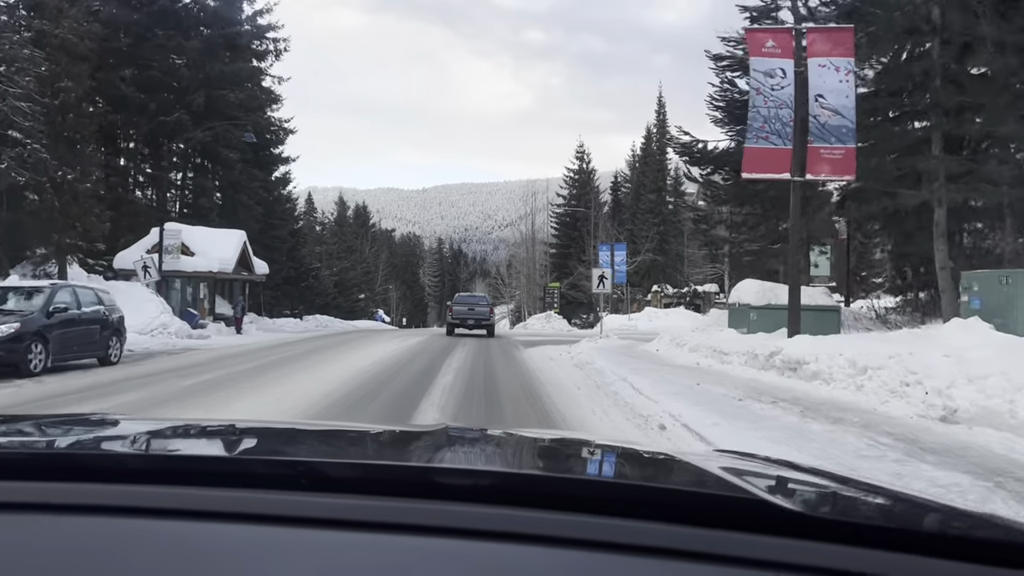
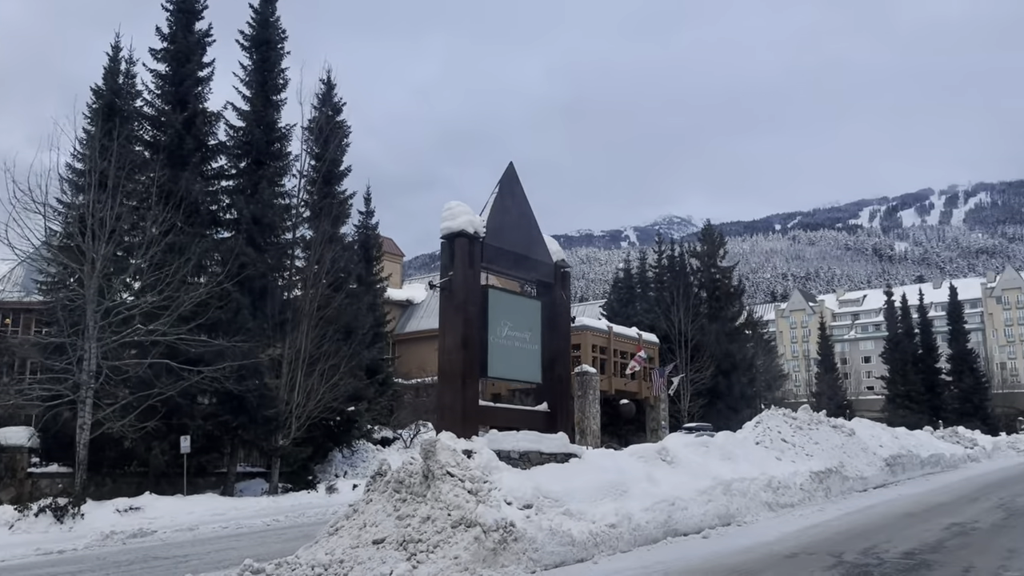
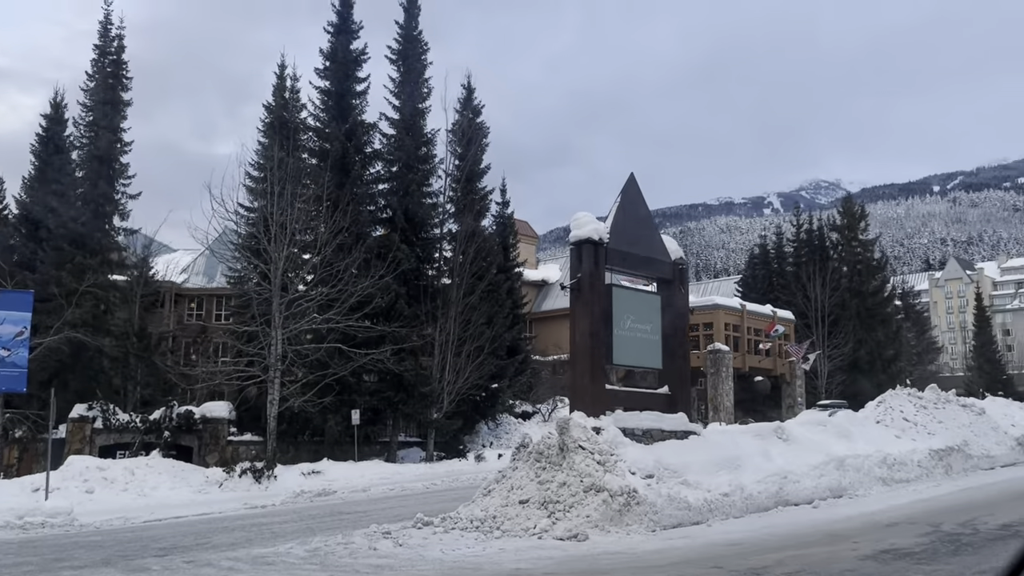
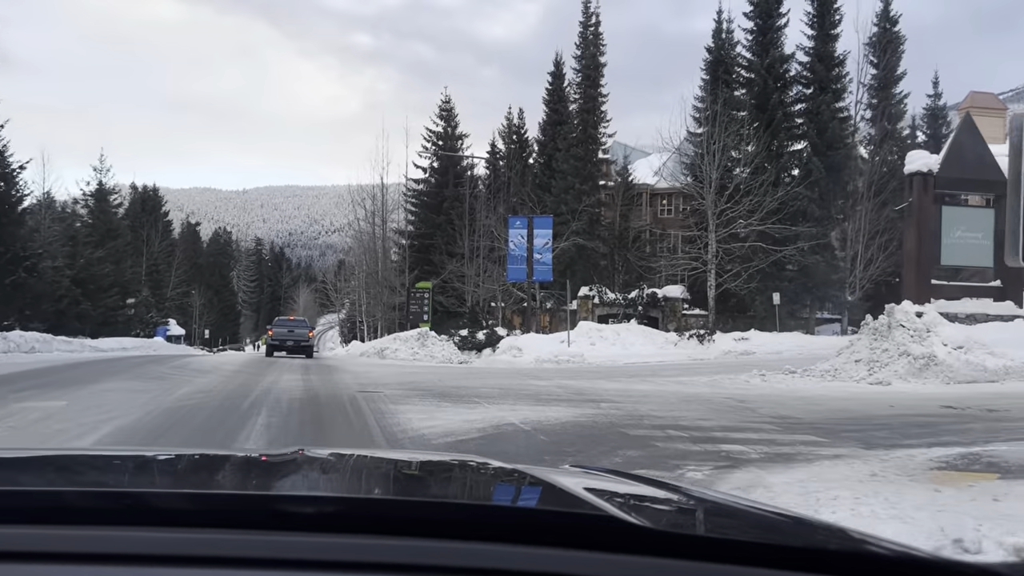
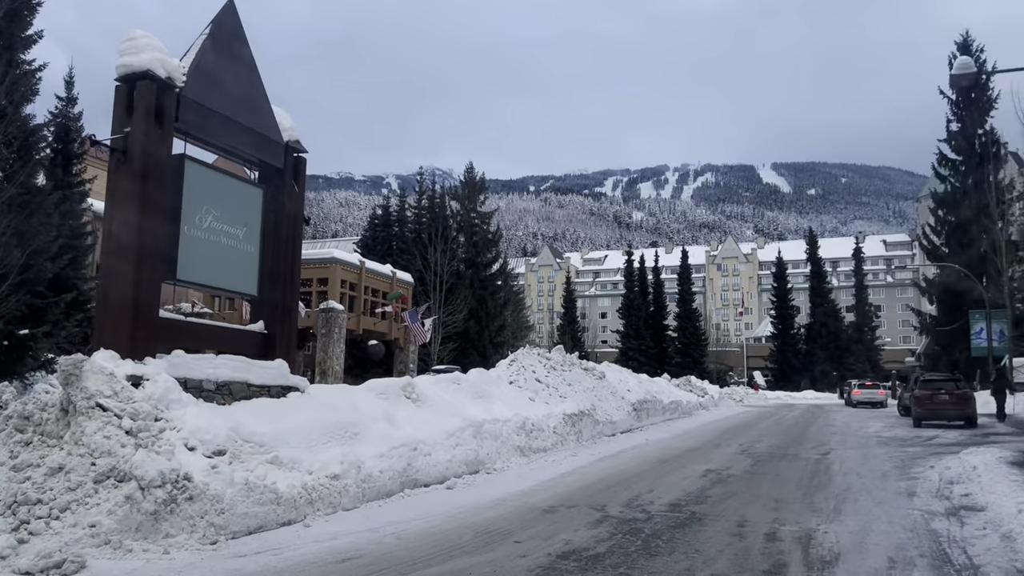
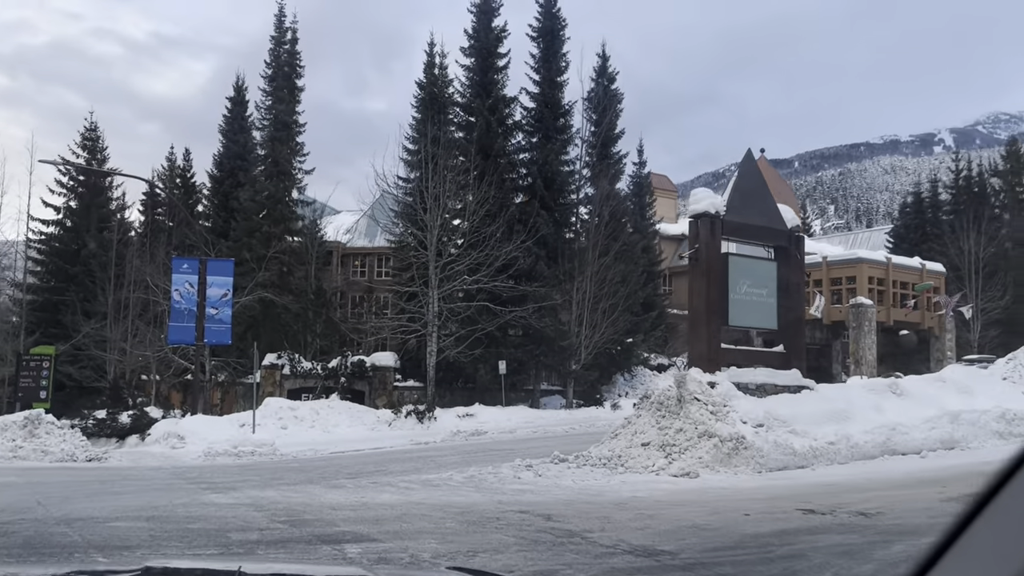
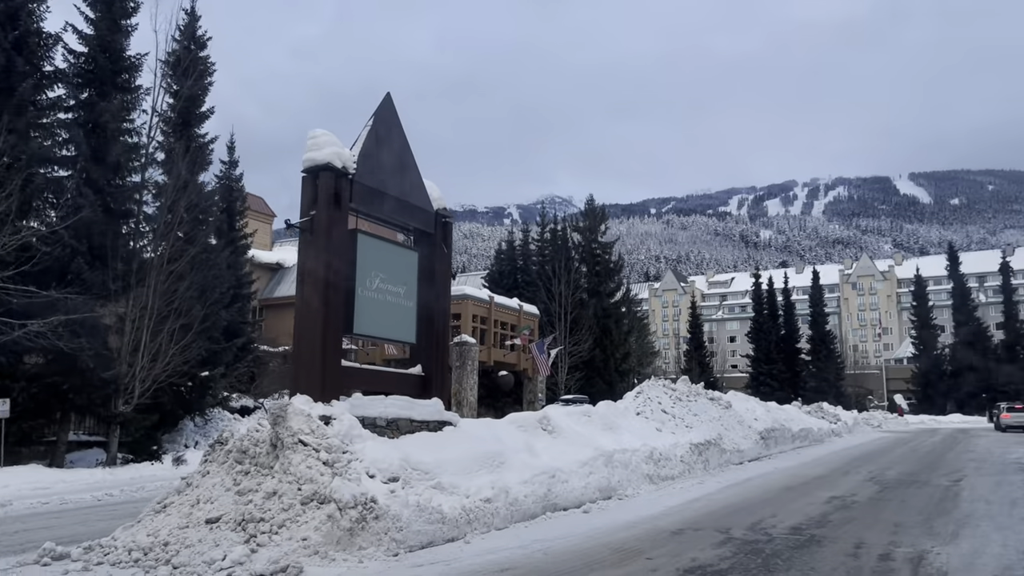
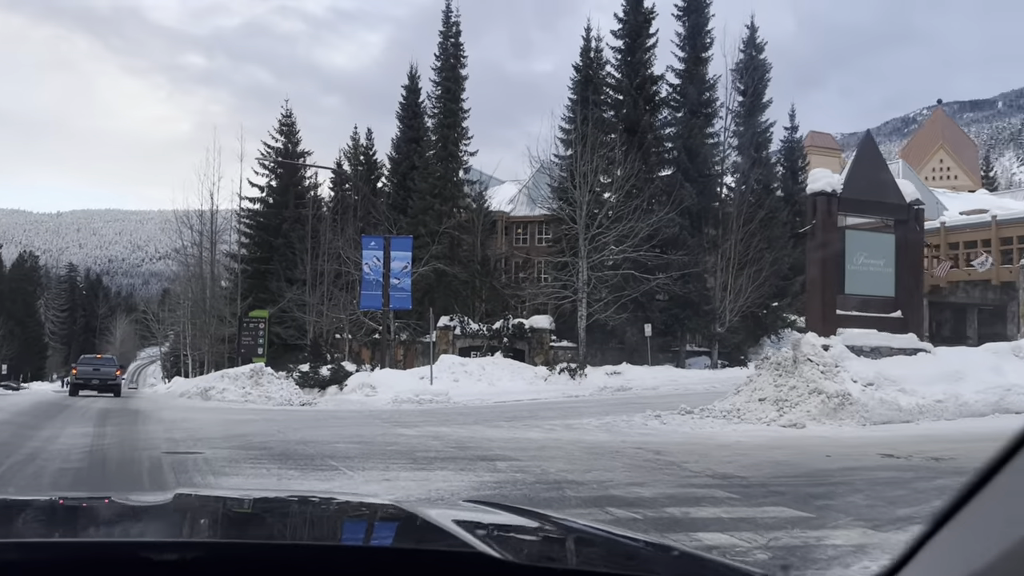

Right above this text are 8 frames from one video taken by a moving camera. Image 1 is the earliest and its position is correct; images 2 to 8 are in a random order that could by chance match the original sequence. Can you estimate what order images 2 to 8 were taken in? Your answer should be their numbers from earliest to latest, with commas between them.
4, 8, 6, 3, 2, 7, 5
